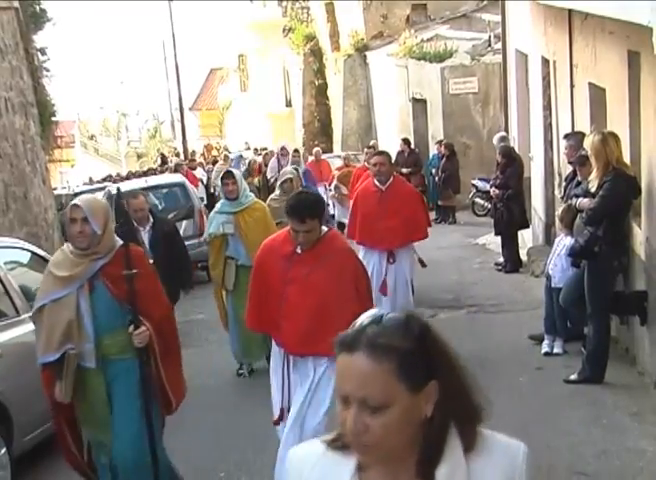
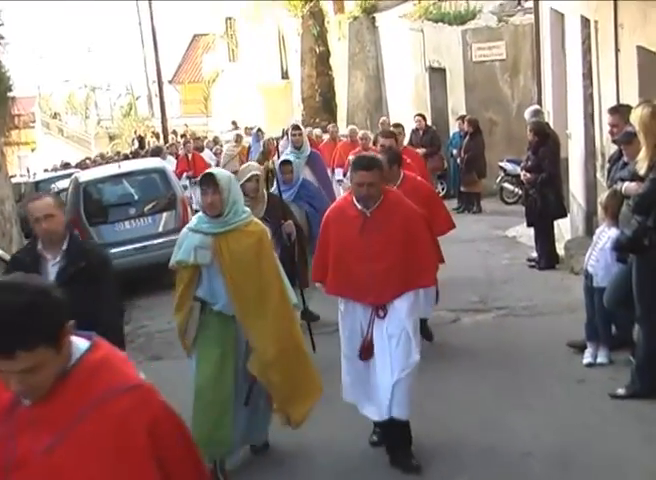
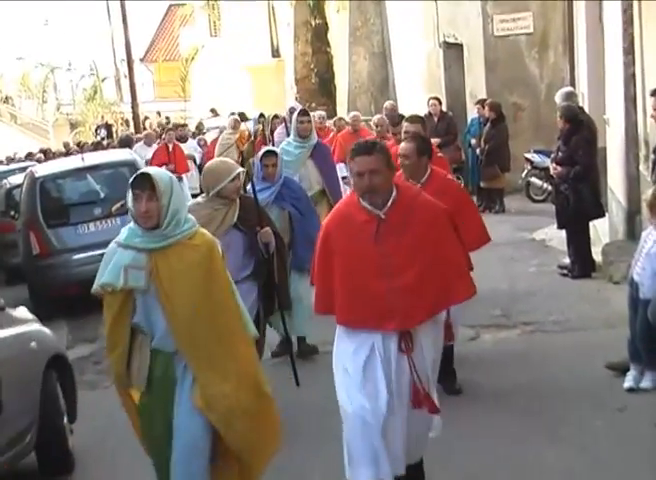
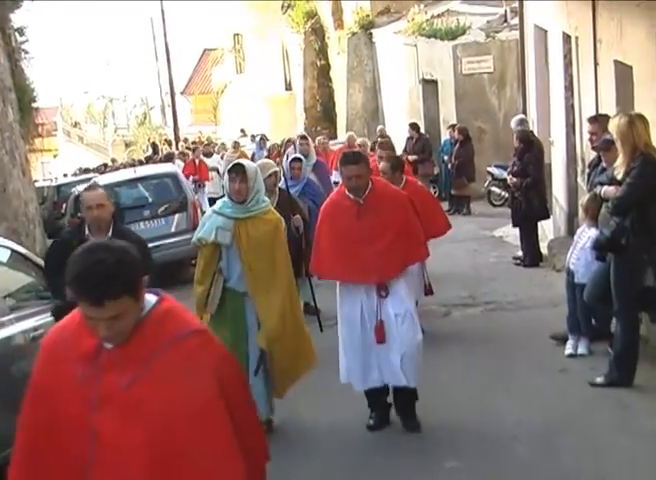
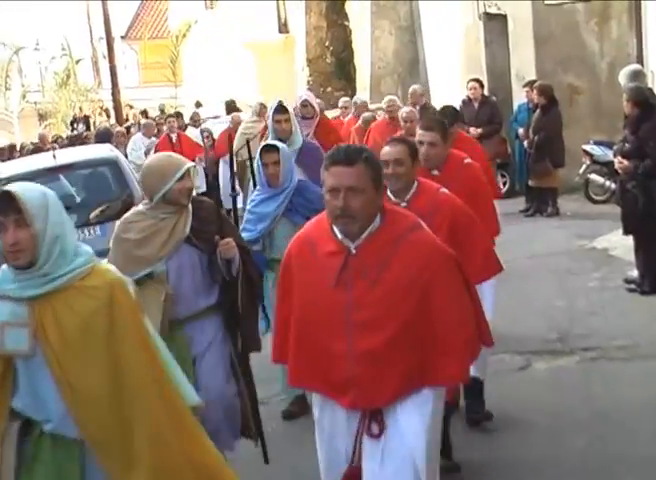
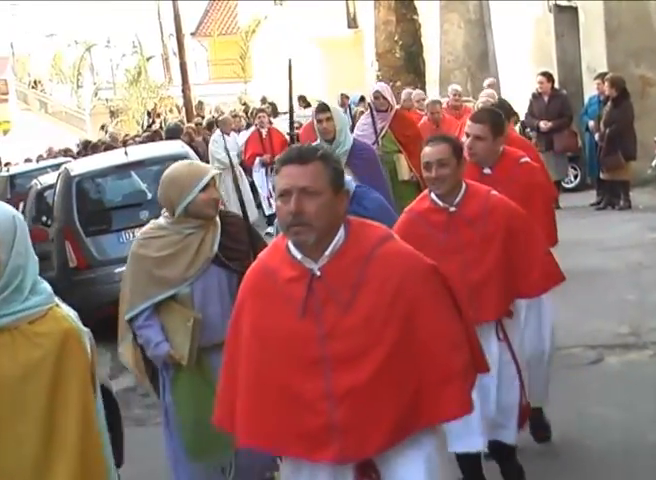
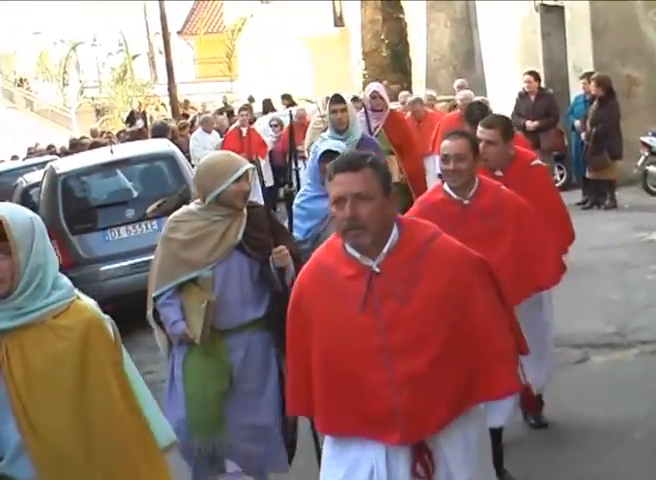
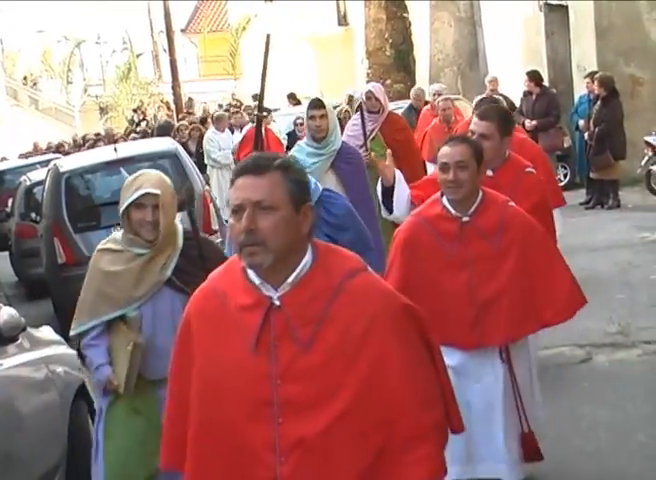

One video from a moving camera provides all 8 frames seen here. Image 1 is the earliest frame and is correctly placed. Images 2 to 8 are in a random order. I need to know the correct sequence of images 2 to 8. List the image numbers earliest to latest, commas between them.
4, 2, 3, 5, 7, 6, 8
